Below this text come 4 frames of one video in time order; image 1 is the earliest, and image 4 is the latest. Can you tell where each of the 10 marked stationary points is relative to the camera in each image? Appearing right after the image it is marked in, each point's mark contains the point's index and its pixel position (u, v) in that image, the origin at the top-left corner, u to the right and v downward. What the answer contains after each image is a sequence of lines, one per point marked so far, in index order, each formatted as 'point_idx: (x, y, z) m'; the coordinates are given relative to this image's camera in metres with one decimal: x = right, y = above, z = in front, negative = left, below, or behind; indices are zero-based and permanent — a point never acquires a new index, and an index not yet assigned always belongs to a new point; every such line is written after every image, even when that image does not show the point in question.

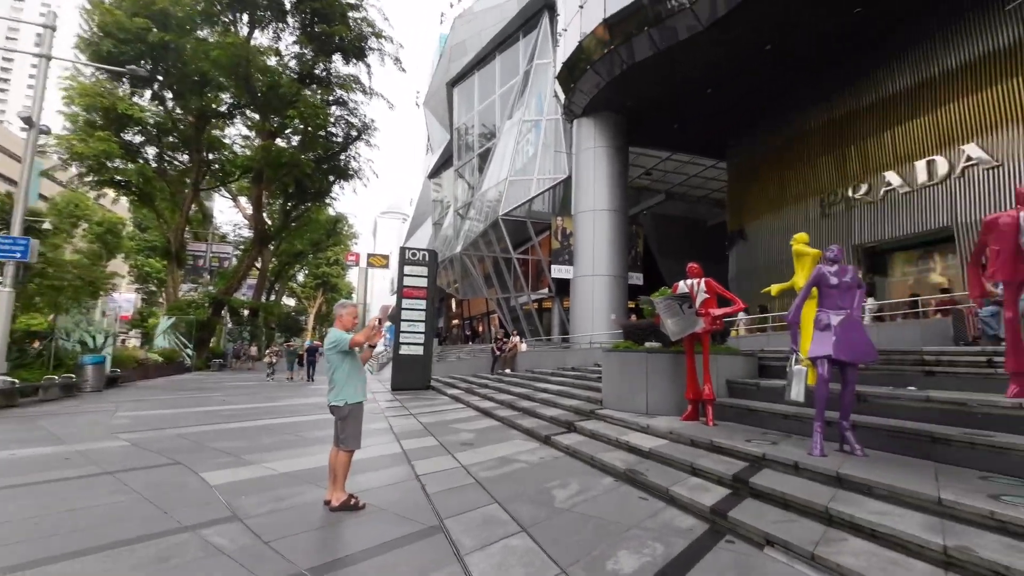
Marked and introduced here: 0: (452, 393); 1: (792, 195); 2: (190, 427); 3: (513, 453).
0: (-1.6, -2.9, +13.3) m
1: (+10.1, +3.4, +17.7) m
2: (-5.1, -2.2, +7.6) m
3: (0.0, -2.0, +5.8) m
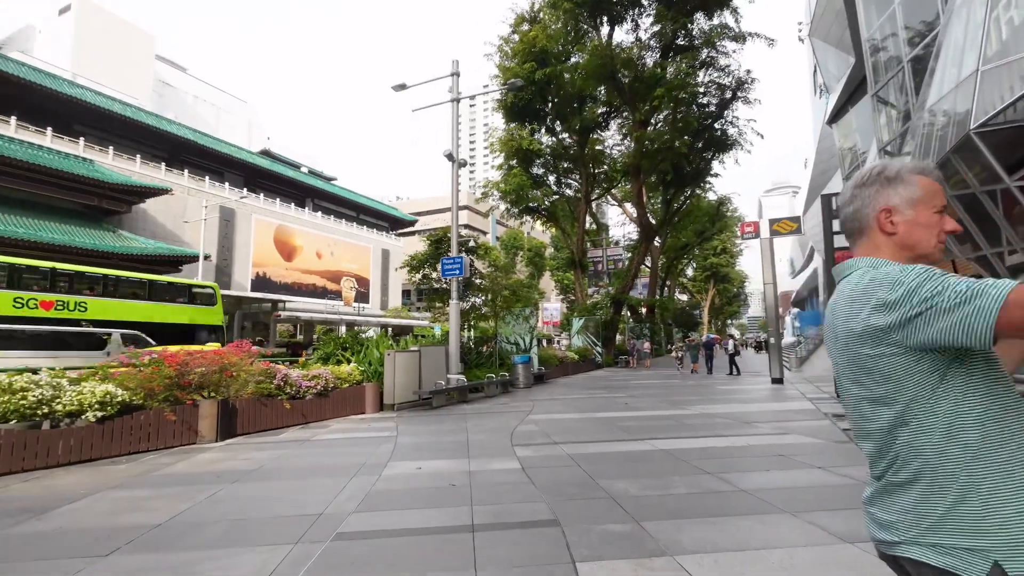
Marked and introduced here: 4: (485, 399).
0: (+7.4, -1.9, +8.0) m
1: (+18.1, +5.8, +3.3) m
2: (+1.0, -2.0, +6.2) m
3: (+3.3, -1.3, +1.4) m
4: (-0.7, -2.9, +12.6) m
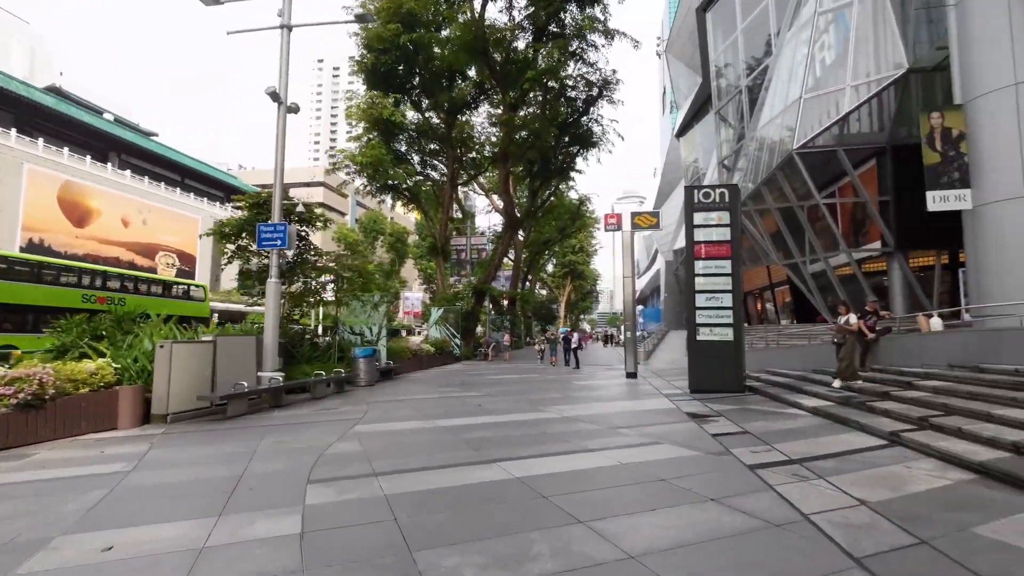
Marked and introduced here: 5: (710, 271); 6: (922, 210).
0: (+4.9, -1.9, +7.9) m
1: (+16.7, +5.3, +6.2) m
2: (-0.9, -1.7, +4.5) m
3: (+2.7, -1.2, +0.5) m
4: (-4.2, -2.4, +10.1) m
5: (+4.3, +0.4, +10.7) m
6: (+15.6, +3.0, +18.3) m
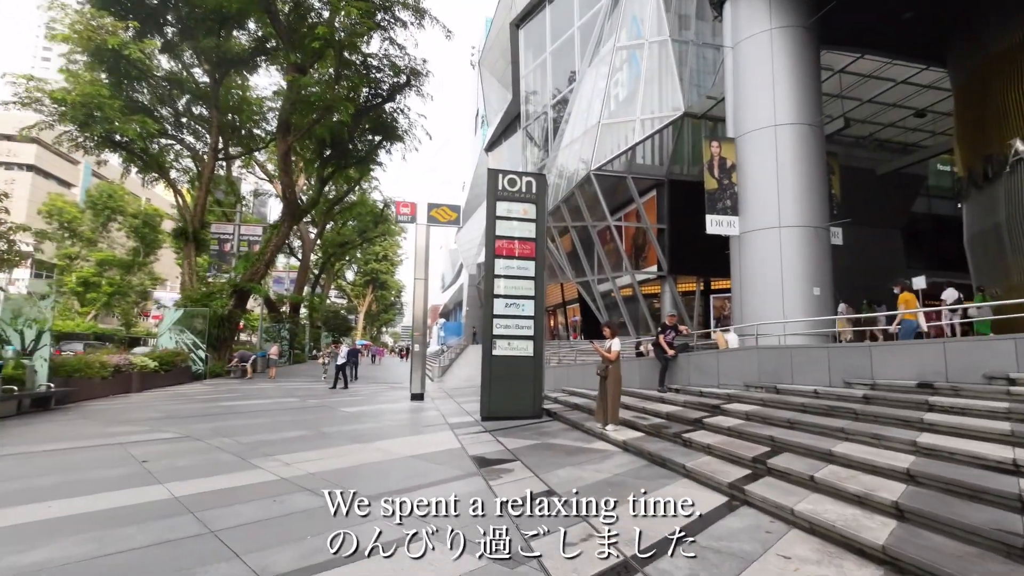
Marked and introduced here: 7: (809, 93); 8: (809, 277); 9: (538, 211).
0: (+1.4, -1.9, +6.4) m
1: (+13.4, +4.6, +9.6) m
2: (-2.6, -1.4, +1.1) m
3: (+2.3, -1.0, -1.2) m
4: (-7.8, -1.9, +5.0) m
5: (0.0, +0.3, +8.9) m
6: (+7.6, +2.1, +20.3) m
7: (+8.1, +5.3, +13.4) m
8: (+7.6, +0.3, +12.7) m
9: (+0.5, +1.5, +9.0) m
